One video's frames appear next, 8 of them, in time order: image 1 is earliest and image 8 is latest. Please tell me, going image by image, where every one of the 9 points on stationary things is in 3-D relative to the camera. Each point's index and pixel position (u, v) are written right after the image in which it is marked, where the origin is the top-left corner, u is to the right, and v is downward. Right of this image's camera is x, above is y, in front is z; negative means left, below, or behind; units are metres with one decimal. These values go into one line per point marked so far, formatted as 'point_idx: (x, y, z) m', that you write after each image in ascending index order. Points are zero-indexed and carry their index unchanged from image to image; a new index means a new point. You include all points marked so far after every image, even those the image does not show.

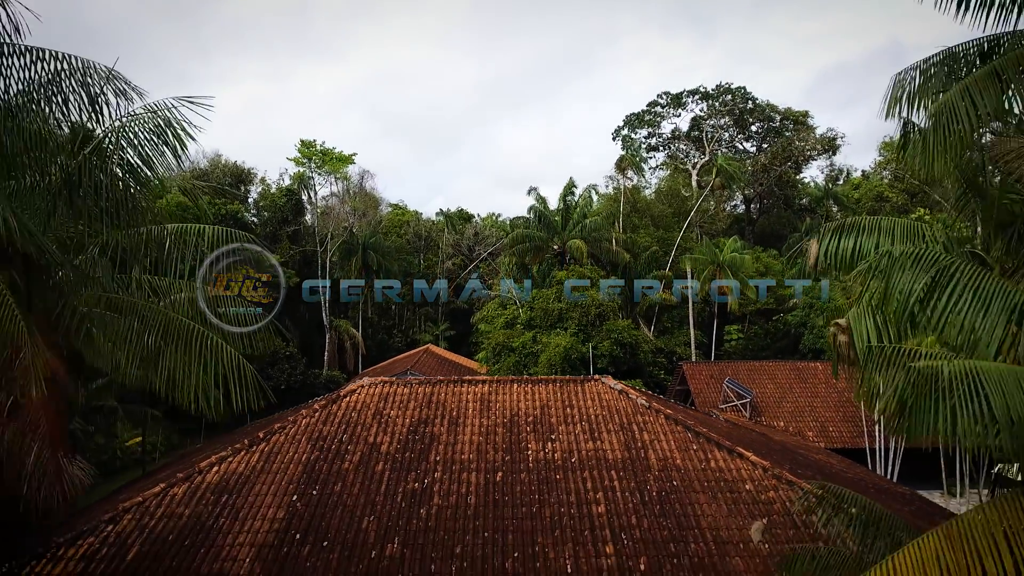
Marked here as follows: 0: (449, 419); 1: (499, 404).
0: (-1.2, -2.6, +11.4) m
1: (-0.3, -2.4, +11.8) m
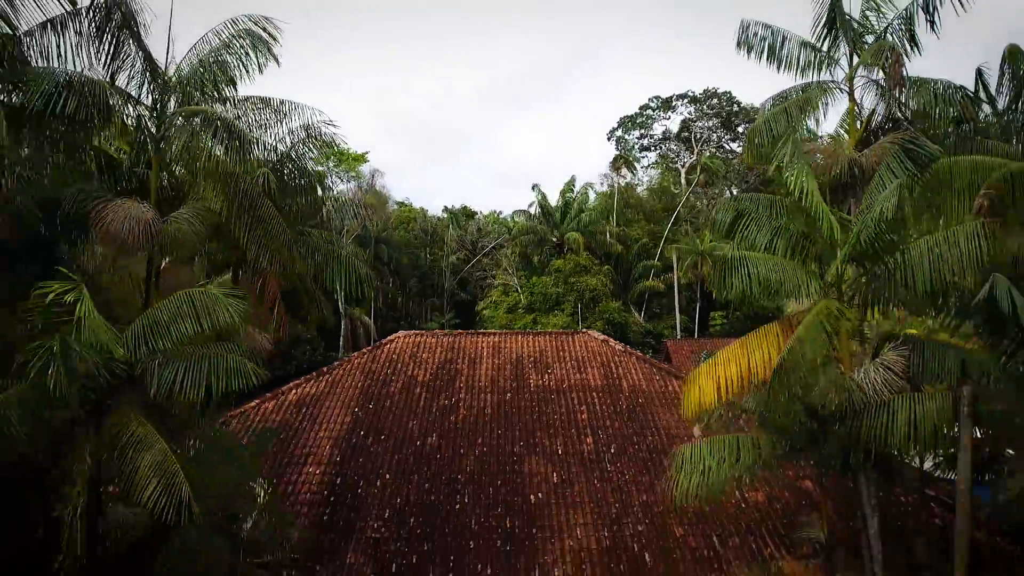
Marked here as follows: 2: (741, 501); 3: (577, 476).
0: (-1.1, -1.8, +14.7) m
1: (-0.2, -1.6, +15.2) m
2: (+4.2, -3.8, +10.3) m
3: (+1.3, -3.7, +11.1) m
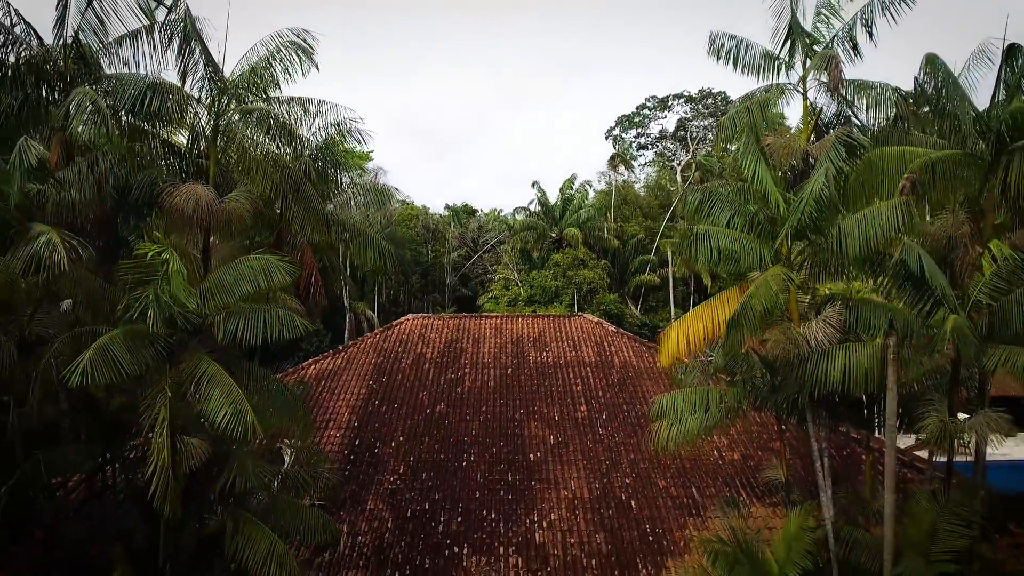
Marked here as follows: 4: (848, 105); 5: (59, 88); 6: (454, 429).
0: (-1.1, -1.4, +16.0) m
1: (-0.1, -1.2, +16.4) m
2: (+4.2, -3.4, +11.5) m
3: (+1.3, -3.3, +12.3) m
4: (+4.8, +2.5, +7.8) m
5: (-5.9, +2.6, +7.3) m
6: (-1.3, -3.1, +12.7) m
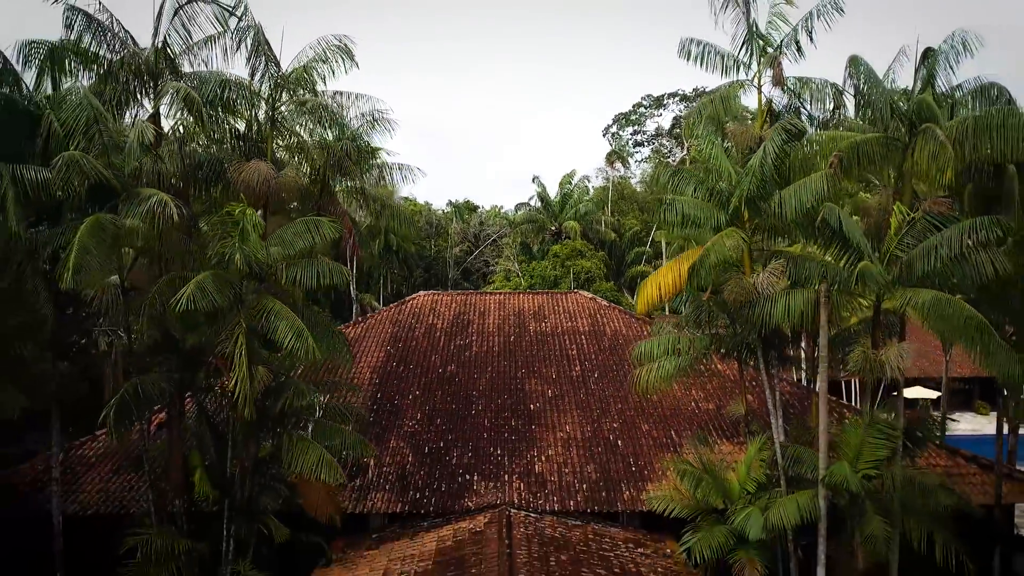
0: (-1.0, -0.7, +17.7) m
1: (-0.1, -0.5, +18.1) m
2: (+4.3, -2.7, +13.3) m
3: (+1.4, -2.6, +14.1) m
4: (+4.9, +3.2, +9.6) m
5: (-5.8, +3.2, +9.1) m
6: (-1.2, -2.4, +14.4) m
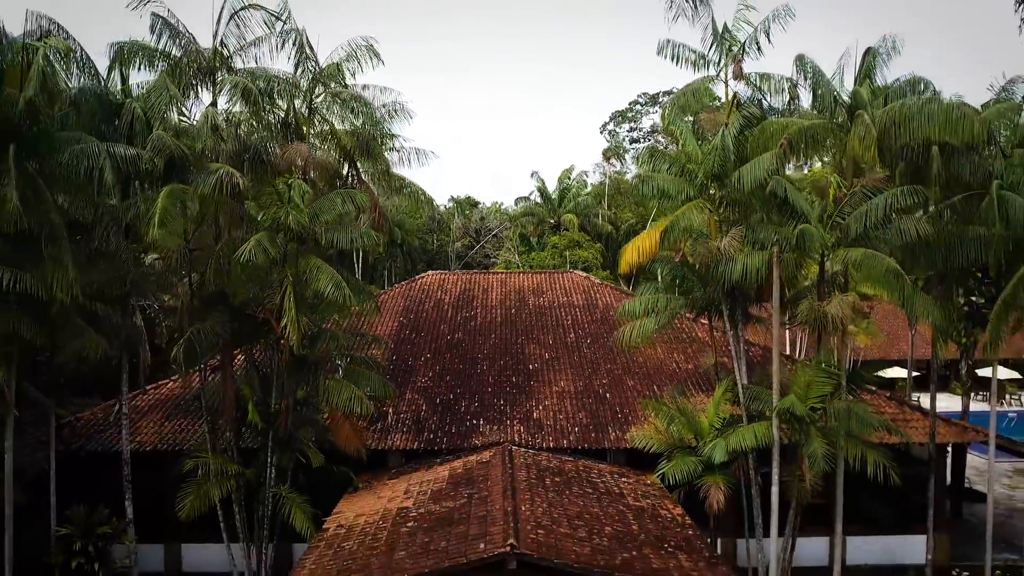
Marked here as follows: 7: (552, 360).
0: (-1.0, 0.0, +19.4) m
1: (0.0, +0.2, +19.8) m
2: (+4.3, -2.0, +14.9) m
3: (+1.4, -1.9, +15.8) m
4: (+4.9, +3.9, +11.3) m
5: (-5.8, +4.0, +10.7) m
6: (-1.2, -1.7, +16.1) m
7: (+1.1, -2.0, +15.6) m
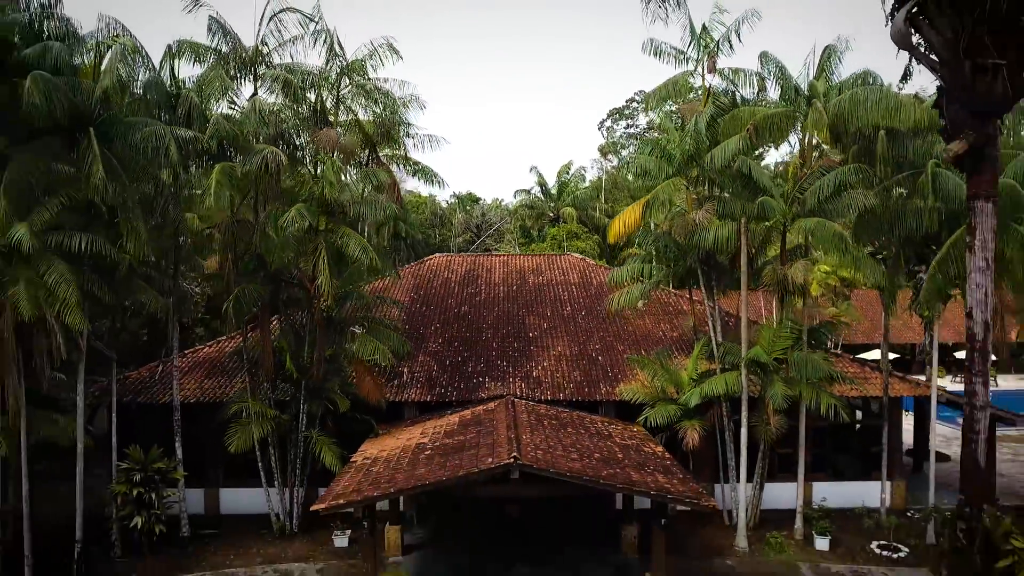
0: (-0.9, +0.7, +21.0) m
1: (0.0, +1.0, +21.4) m
2: (+4.3, -1.3, +16.6) m
3: (+1.5, -1.1, +17.4) m
4: (+5.0, +4.6, +12.9) m
5: (-5.7, +4.7, +12.4) m
6: (-1.1, -1.0, +17.7) m
7: (+1.2, -1.2, +17.2) m
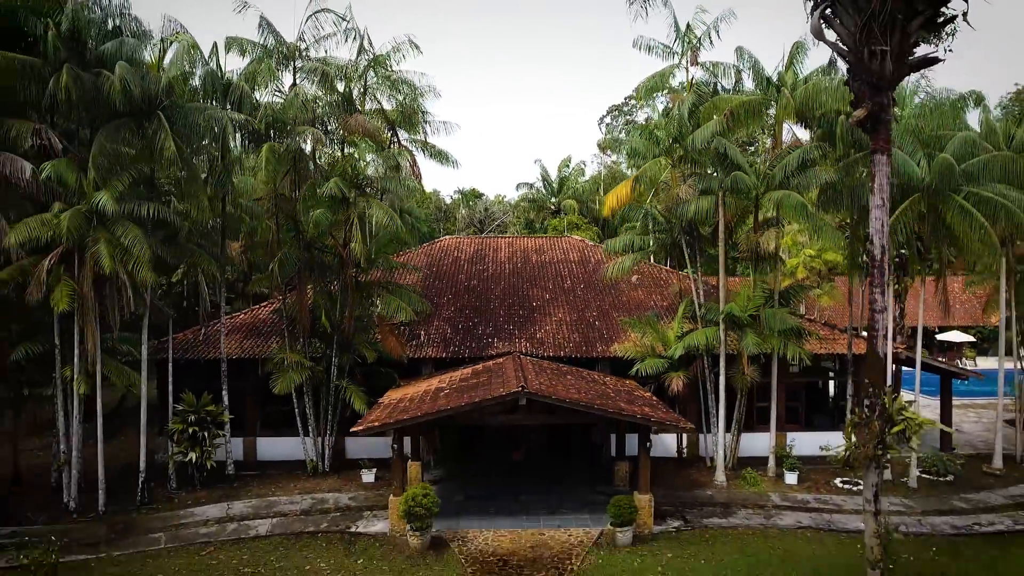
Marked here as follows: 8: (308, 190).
0: (-0.8, +1.6, +22.8) m
1: (+0.2, +1.8, +23.2) m
2: (+4.5, -0.4, +18.3) m
3: (+1.6, -0.3, +19.2) m
4: (+5.1, +5.5, +14.7) m
5: (-5.6, +5.5, +14.2) m
6: (-1.0, -0.1, +19.5) m
7: (+1.3, -0.4, +19.0) m
8: (-5.1, +2.4, +14.1) m
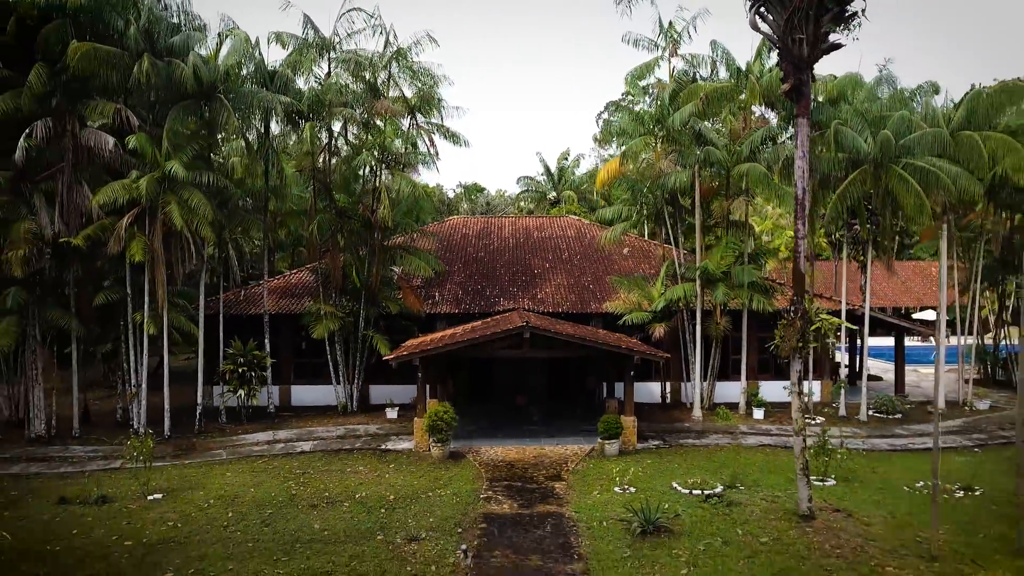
0: (-0.6, +2.7, +25.0) m
1: (+0.3, +2.9, +25.5) m
2: (+4.6, +0.7, +20.6) m
3: (+1.8, +0.9, +21.4) m
4: (+5.3, +6.6, +16.9) m
5: (-5.4, +6.7, +16.4) m
6: (-0.8, +1.0, +21.7) m
7: (+1.5, +0.7, +21.3) m
8: (-4.9, +3.5, +16.4) m
